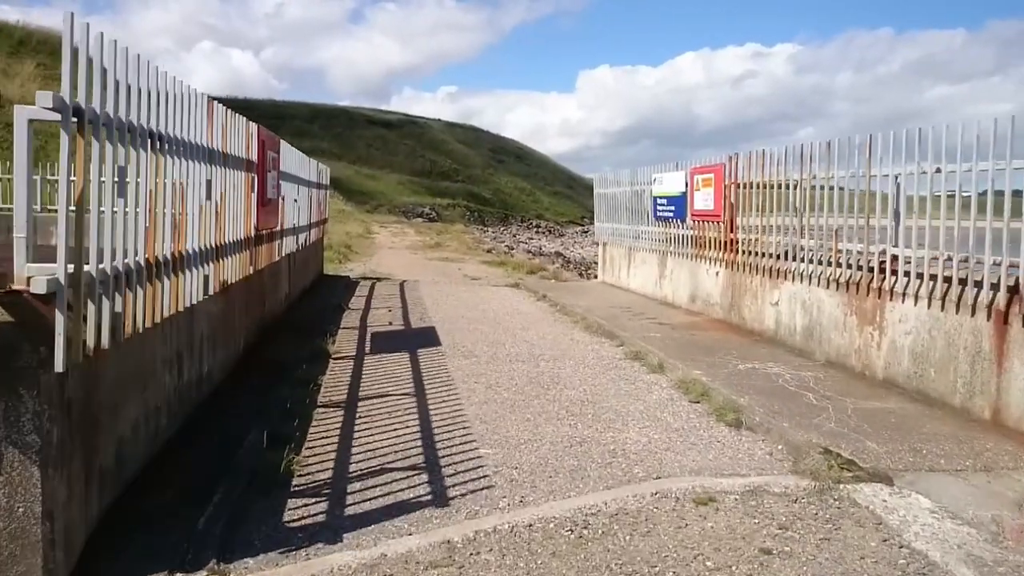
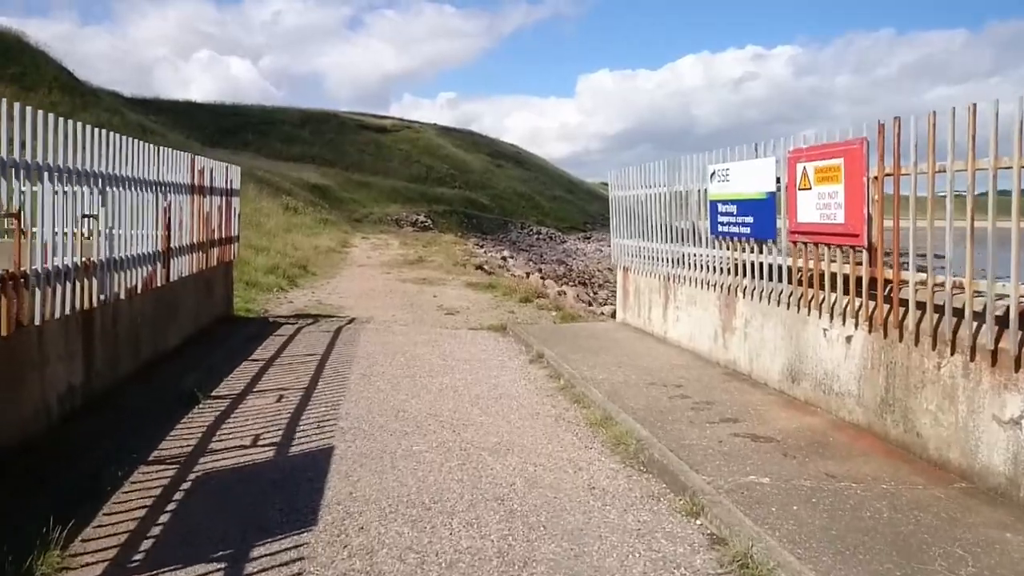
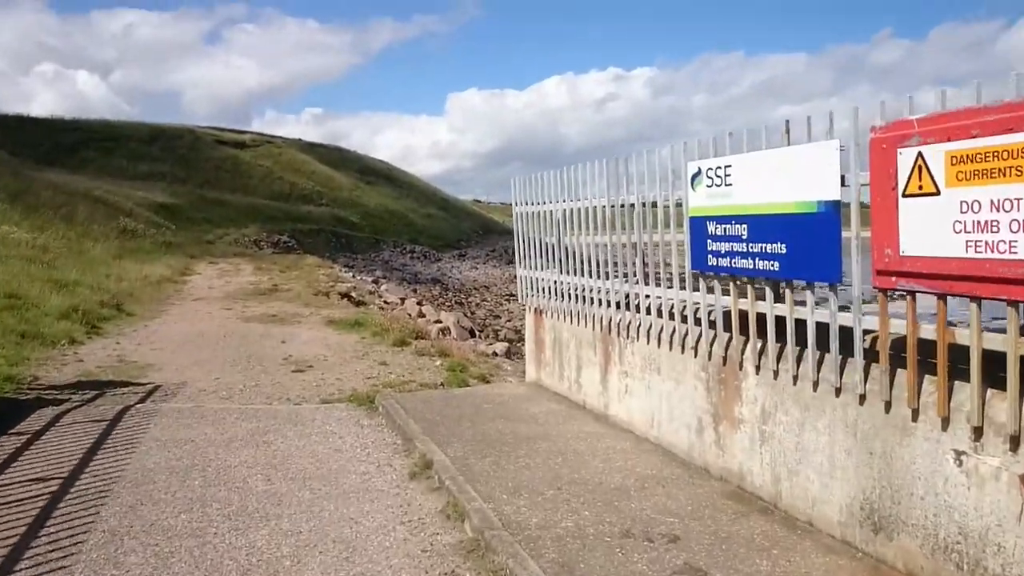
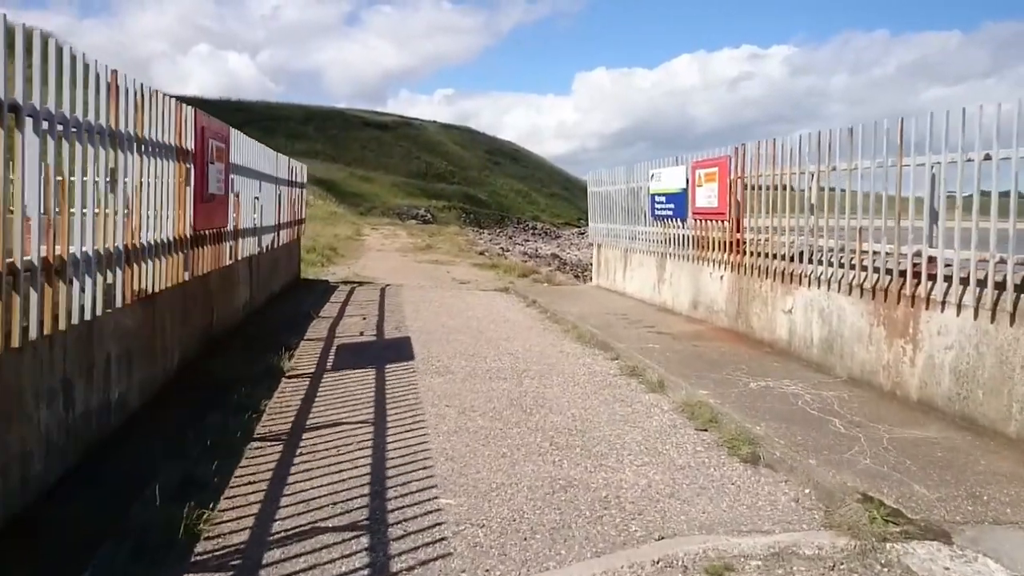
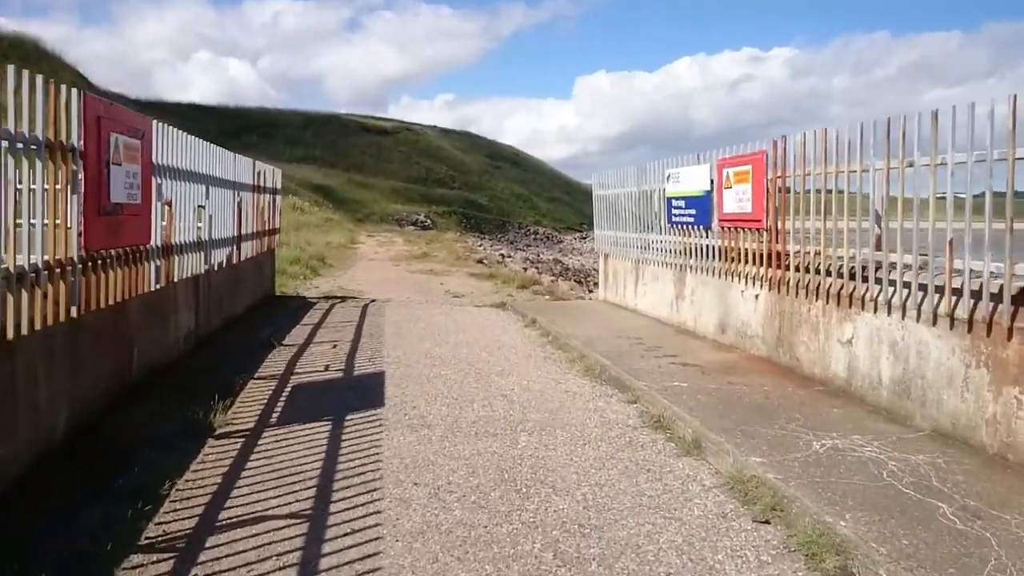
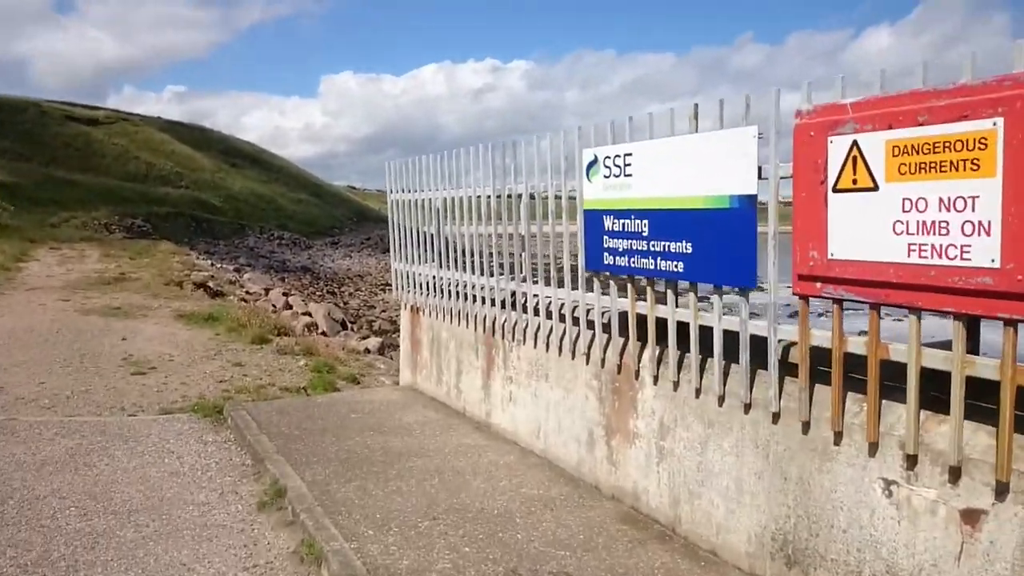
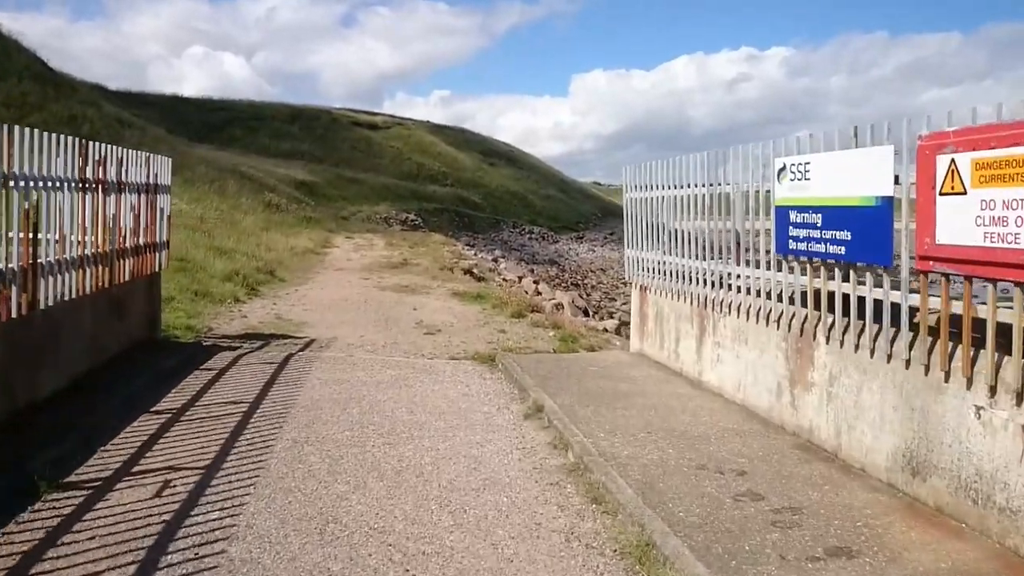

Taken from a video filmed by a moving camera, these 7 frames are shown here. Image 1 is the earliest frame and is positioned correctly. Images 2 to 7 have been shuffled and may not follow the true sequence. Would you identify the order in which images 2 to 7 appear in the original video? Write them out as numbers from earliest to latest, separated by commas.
4, 5, 2, 7, 3, 6
